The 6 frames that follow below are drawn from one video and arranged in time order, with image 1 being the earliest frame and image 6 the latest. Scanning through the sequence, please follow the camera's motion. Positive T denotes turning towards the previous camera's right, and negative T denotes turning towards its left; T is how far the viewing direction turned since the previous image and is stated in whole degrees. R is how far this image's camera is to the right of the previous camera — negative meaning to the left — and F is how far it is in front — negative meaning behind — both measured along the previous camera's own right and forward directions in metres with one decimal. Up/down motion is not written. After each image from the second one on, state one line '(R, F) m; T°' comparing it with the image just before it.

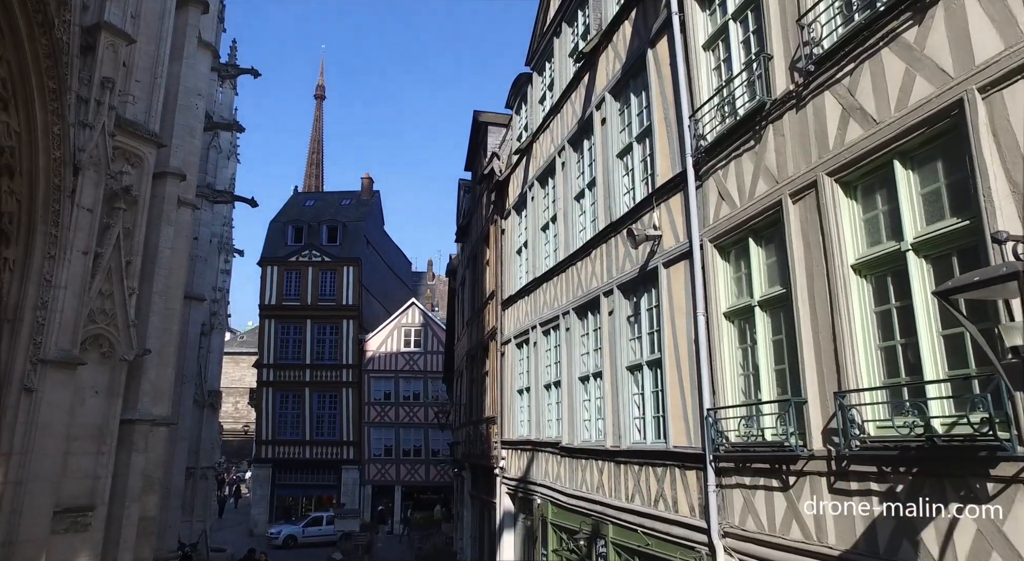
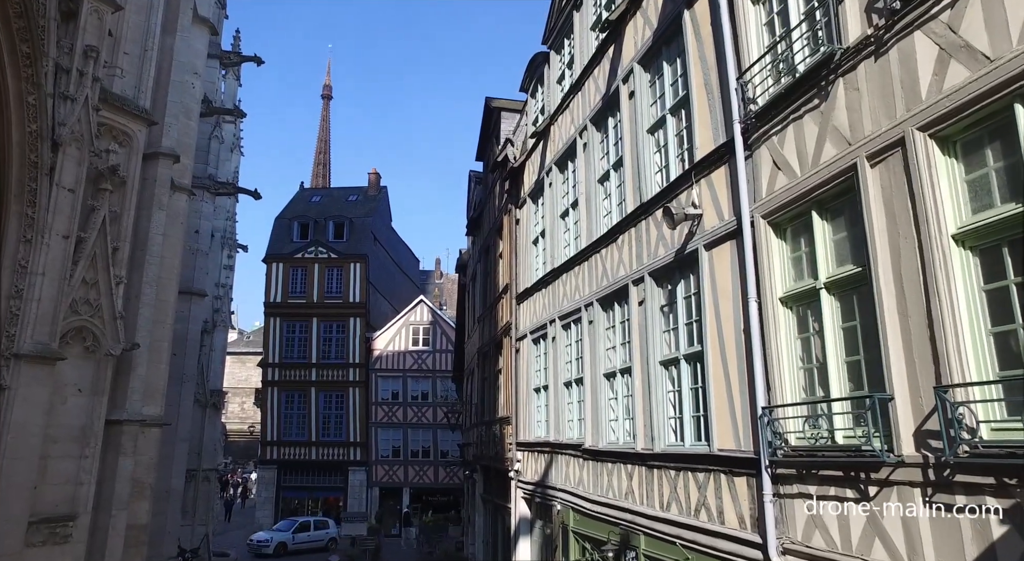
(-0.2, +0.8) m; -1°
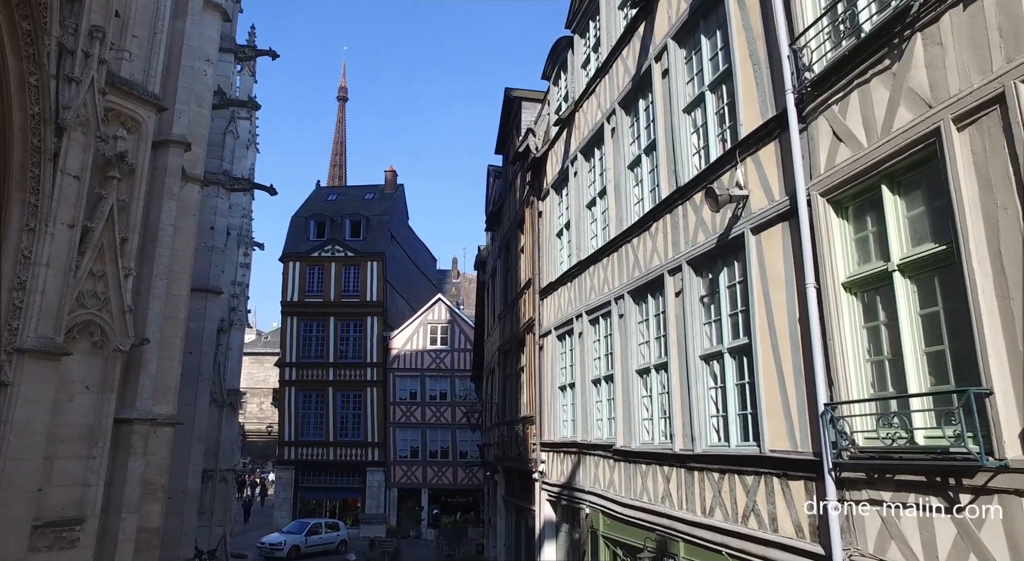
(-0.1, +0.5) m; -1°
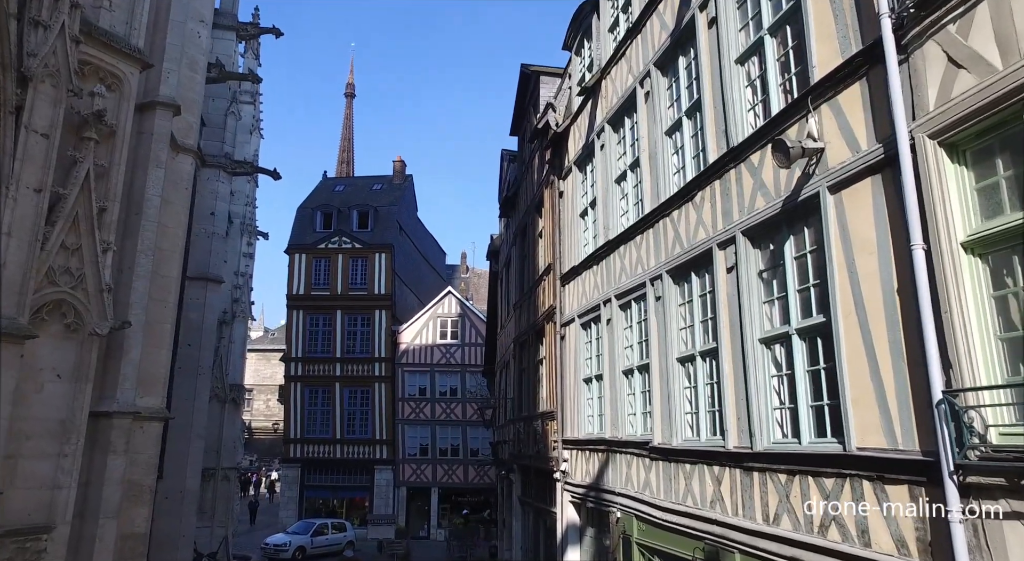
(-0.2, +1.0) m; -1°
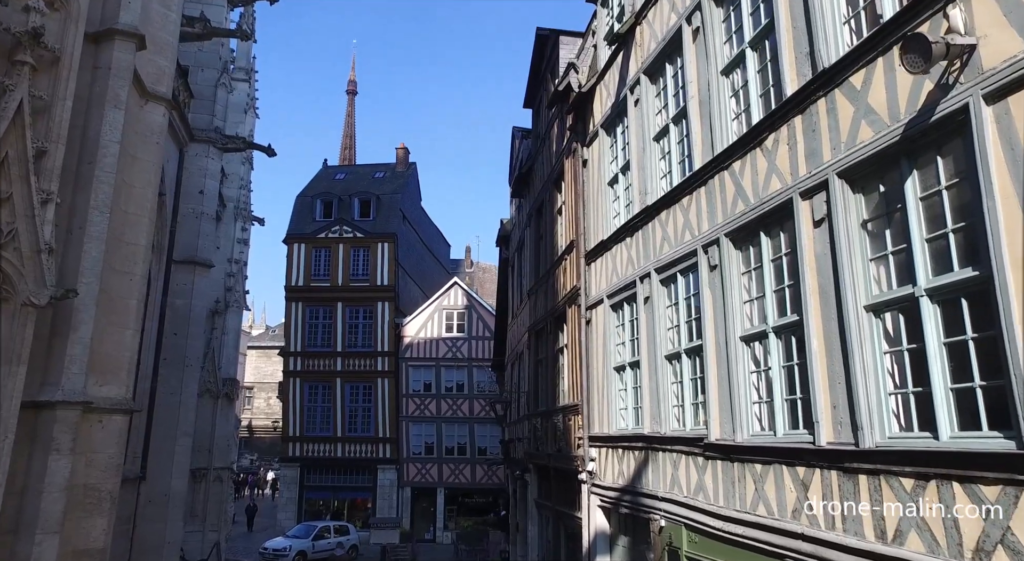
(-0.3, +1.5) m; 0°
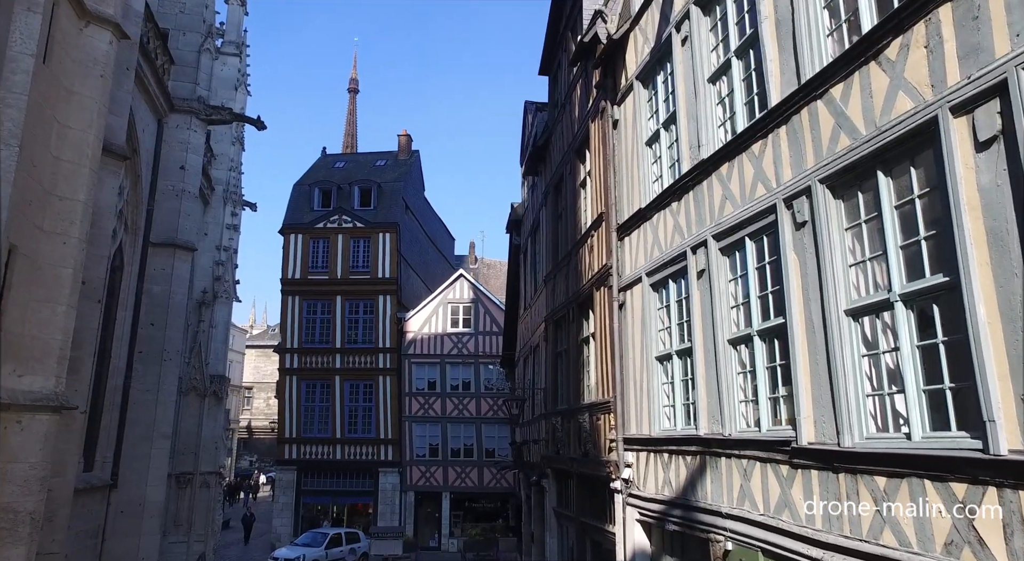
(-0.2, +1.7) m; 0°
